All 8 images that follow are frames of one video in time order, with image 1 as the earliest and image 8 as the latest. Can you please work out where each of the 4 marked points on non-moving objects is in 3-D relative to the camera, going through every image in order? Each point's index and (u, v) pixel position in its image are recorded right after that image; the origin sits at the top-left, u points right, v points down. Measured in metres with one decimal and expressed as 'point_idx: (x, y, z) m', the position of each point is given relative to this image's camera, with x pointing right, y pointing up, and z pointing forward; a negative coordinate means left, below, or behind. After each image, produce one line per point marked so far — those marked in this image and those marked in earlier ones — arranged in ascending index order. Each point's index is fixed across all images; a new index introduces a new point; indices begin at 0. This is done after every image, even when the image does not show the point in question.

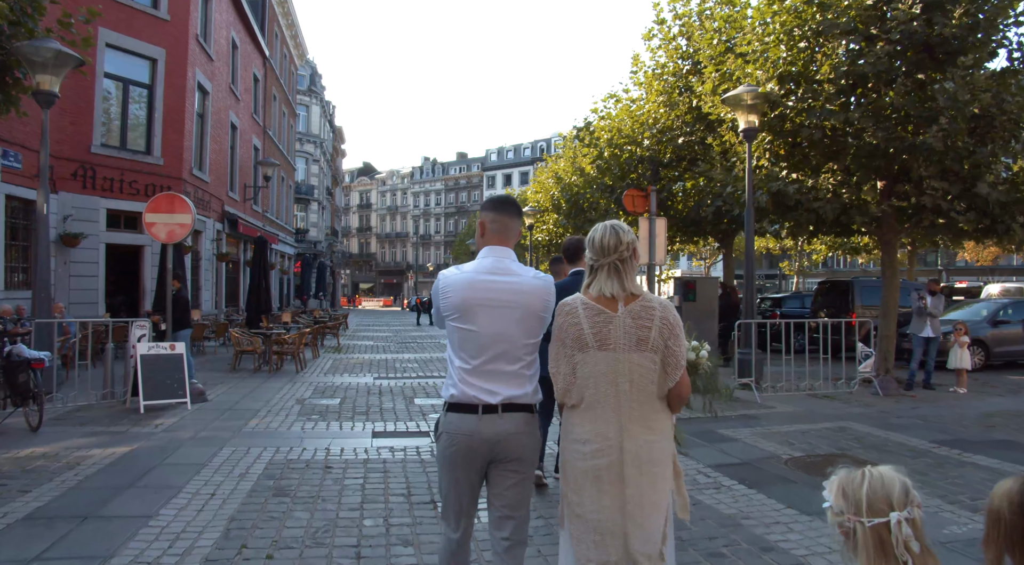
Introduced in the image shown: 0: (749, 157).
0: (+4.3, +2.3, +11.8) m
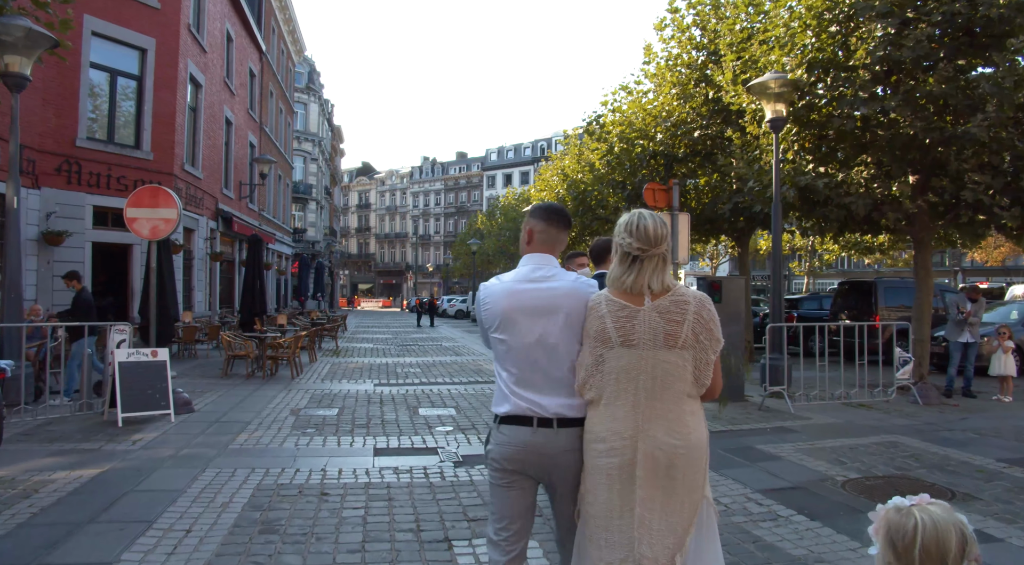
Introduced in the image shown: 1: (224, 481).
0: (+4.5, +2.3, +11.1) m
1: (-2.5, -1.8, +5.8) m
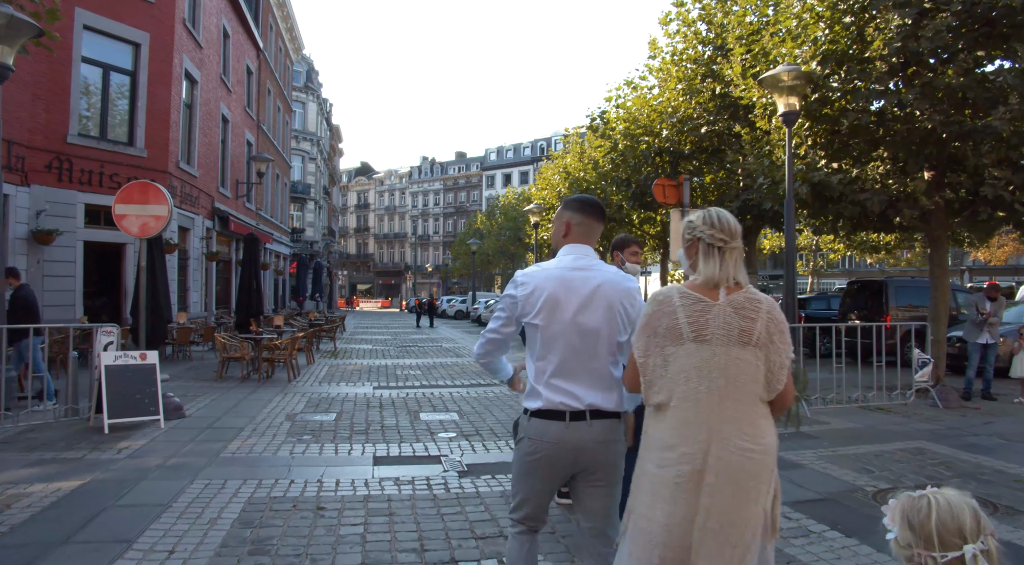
0: (+4.5, +2.3, +10.7) m
1: (-2.5, -1.8, +5.5) m
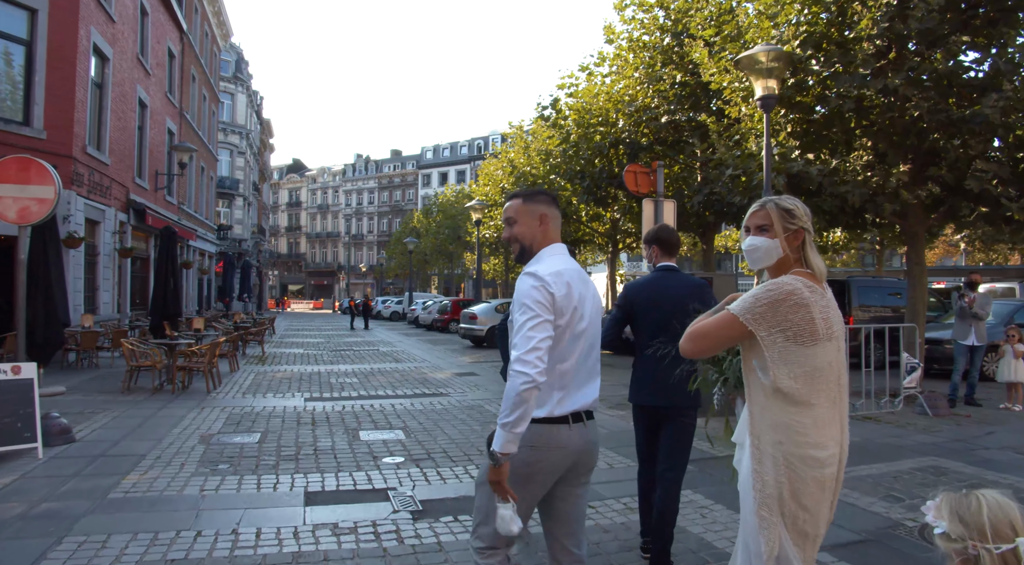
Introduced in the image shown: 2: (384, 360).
0: (+3.8, +2.3, +10.0) m
1: (-2.6, -1.7, +4.1) m
2: (-3.8, -2.3, +19.7) m
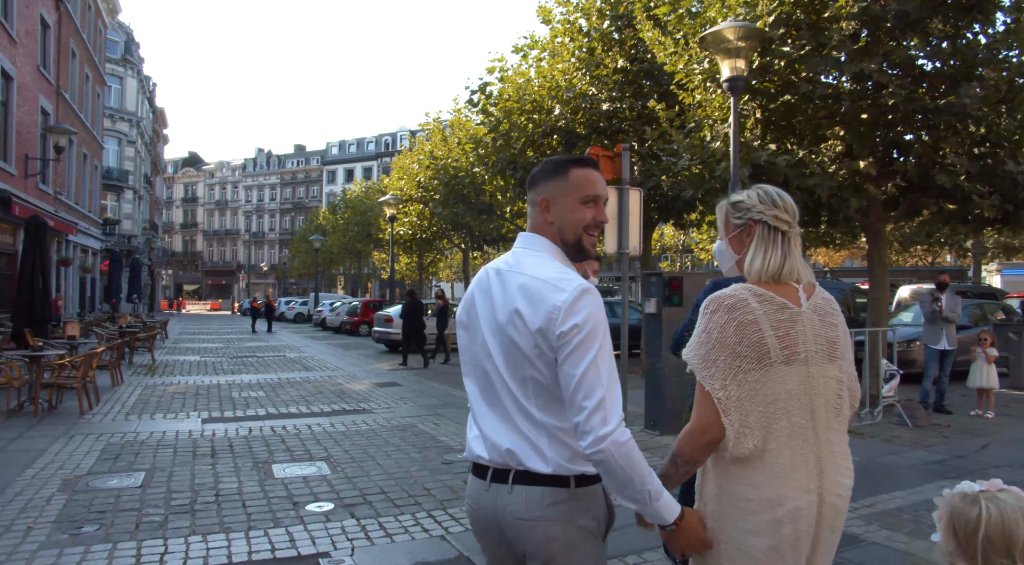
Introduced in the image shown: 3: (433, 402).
0: (+3.0, +2.3, +9.2) m
1: (-2.6, -1.7, +2.5) m
2: (-5.9, -2.3, +17.8) m
3: (-1.4, -2.1, +11.6) m
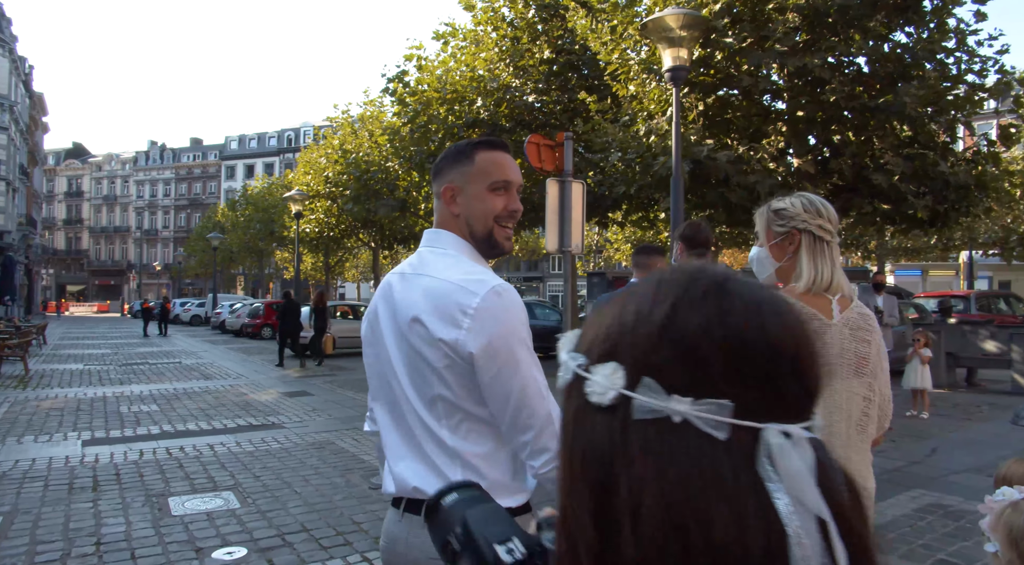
0: (+2.2, +2.3, +8.8) m
1: (-2.5, -1.7, +1.5) m
2: (-7.8, -2.3, +16.2) m
3: (-2.6, -2.1, +10.6) m
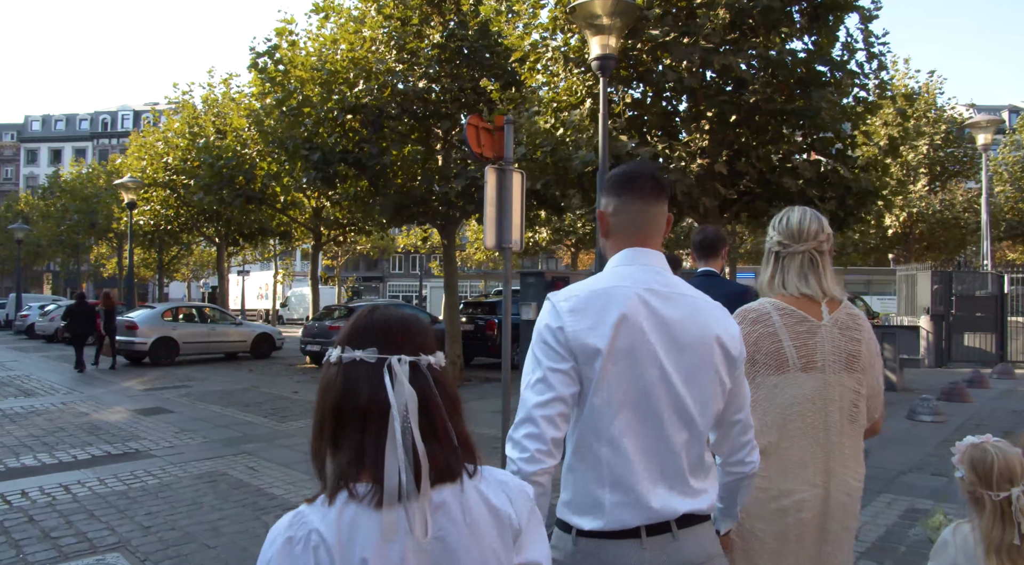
0: (+1.2, +2.3, +8.4) m
1: (-1.8, -1.7, +0.2) m
2: (-10.2, -2.2, +13.4) m
3: (-3.9, -2.1, +9.1) m
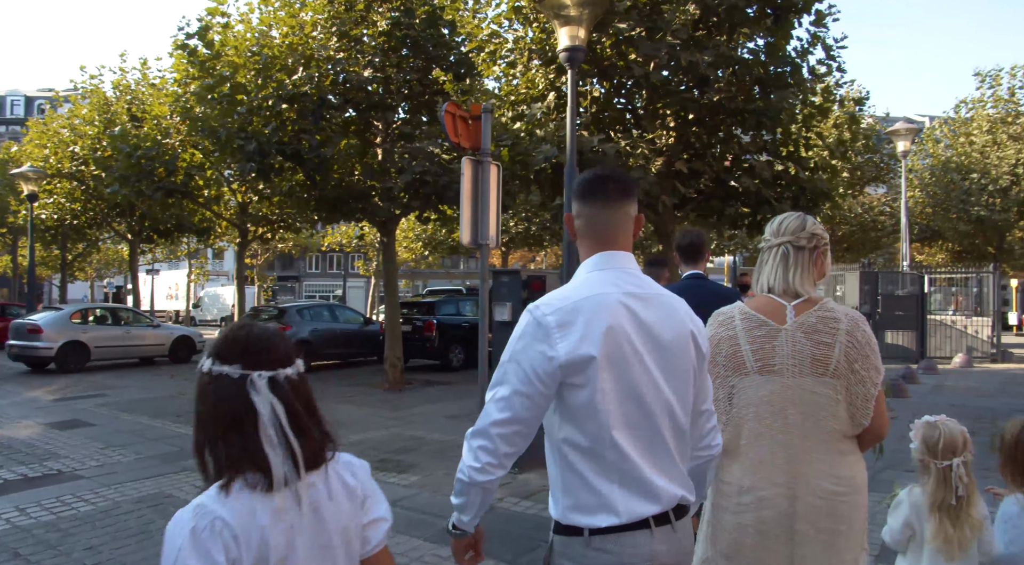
0: (+0.8, +2.3, +8.2) m
1: (-1.2, -1.7, -0.4) m
2: (-11.1, -2.2, +11.8) m
3: (-4.3, -2.1, +8.3) m
